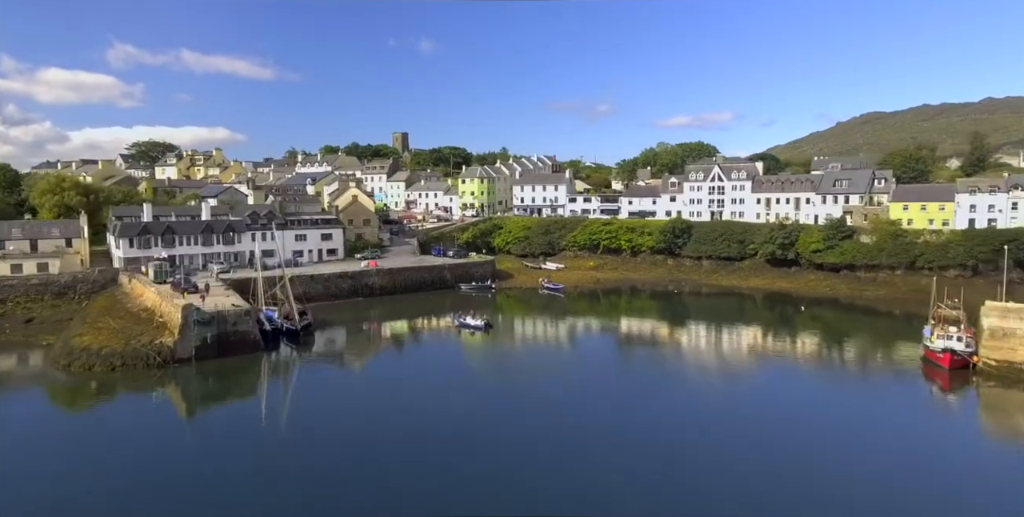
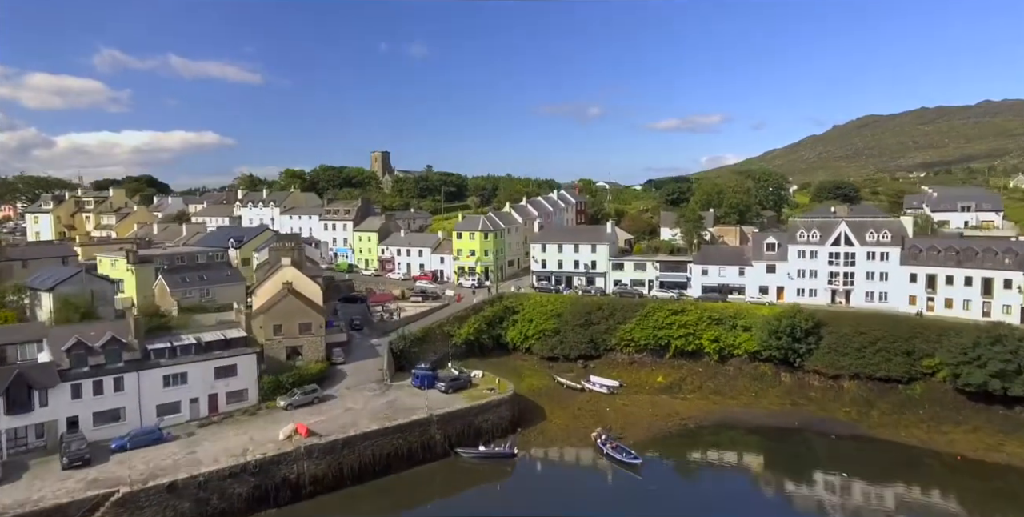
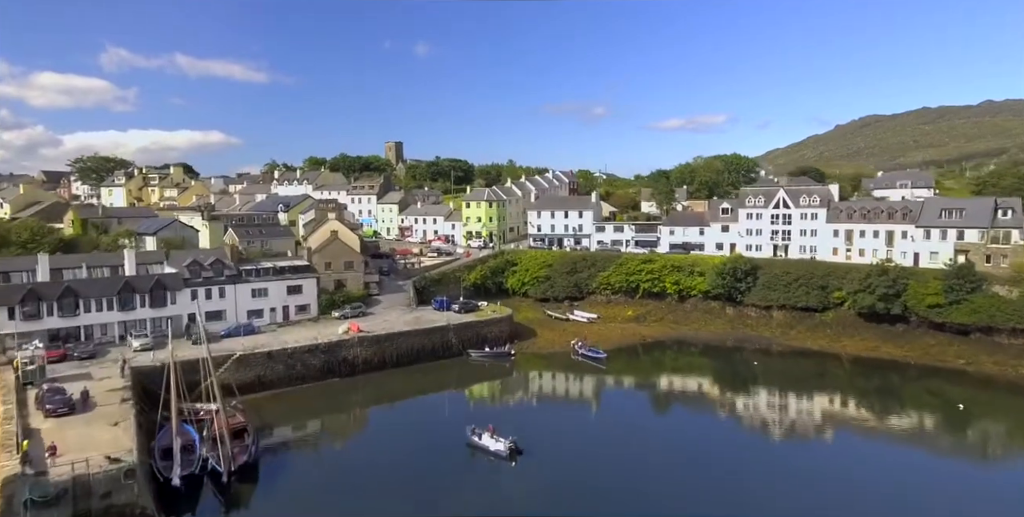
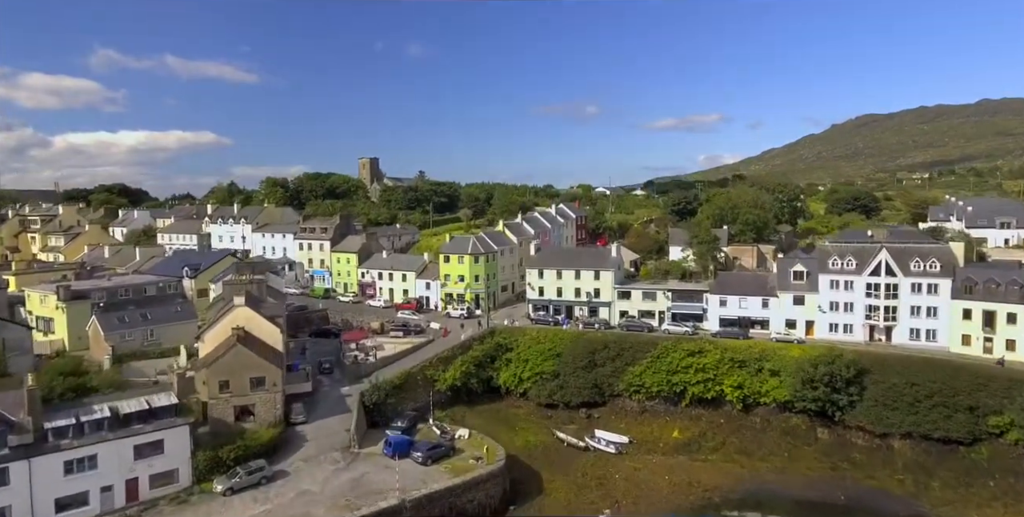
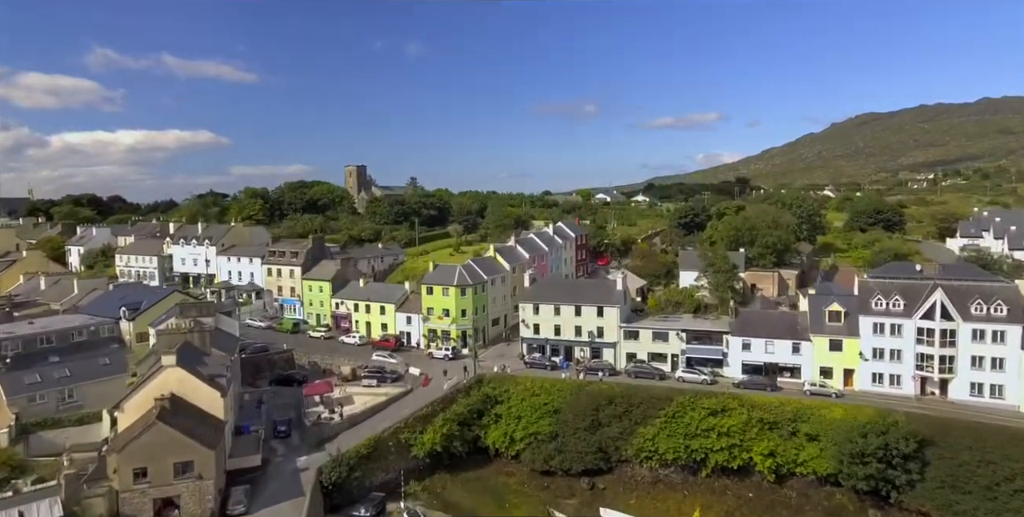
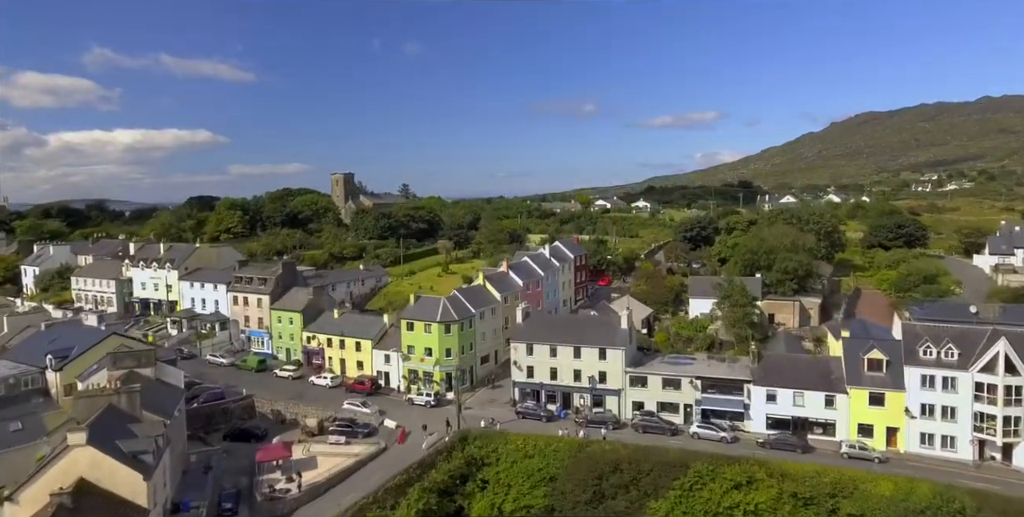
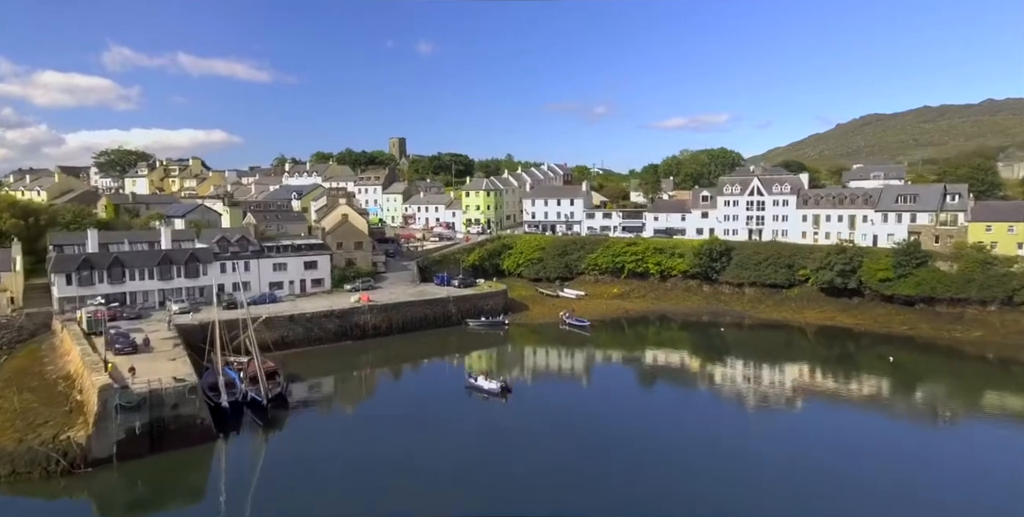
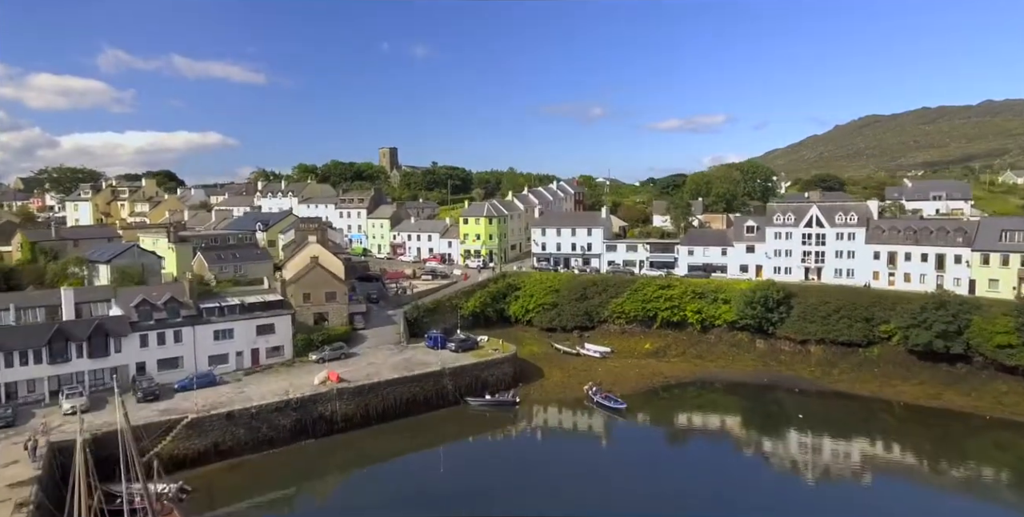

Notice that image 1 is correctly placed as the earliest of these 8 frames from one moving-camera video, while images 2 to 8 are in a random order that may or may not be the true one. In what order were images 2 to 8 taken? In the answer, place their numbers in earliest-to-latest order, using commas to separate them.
7, 3, 8, 2, 4, 5, 6
